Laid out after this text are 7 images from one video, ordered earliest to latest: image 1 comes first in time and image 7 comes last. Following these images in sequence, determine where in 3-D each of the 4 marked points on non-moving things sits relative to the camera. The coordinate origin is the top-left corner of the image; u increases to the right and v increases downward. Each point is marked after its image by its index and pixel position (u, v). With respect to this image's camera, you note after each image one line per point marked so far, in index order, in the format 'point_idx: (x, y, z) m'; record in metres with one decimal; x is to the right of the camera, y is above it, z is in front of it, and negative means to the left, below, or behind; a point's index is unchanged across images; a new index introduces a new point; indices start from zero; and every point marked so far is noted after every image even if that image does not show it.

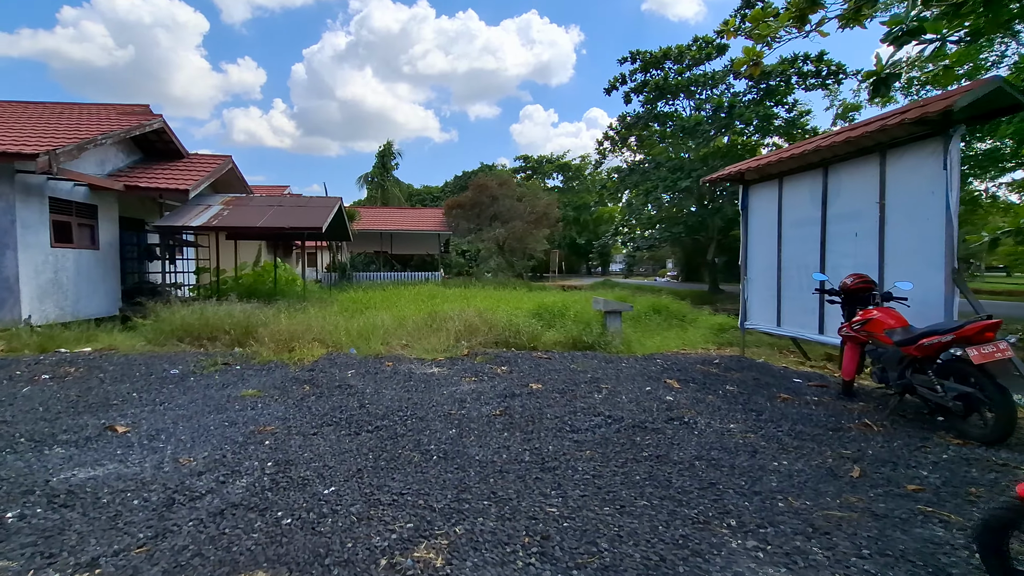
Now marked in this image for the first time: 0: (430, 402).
0: (-0.7, -0.9, +4.2) m
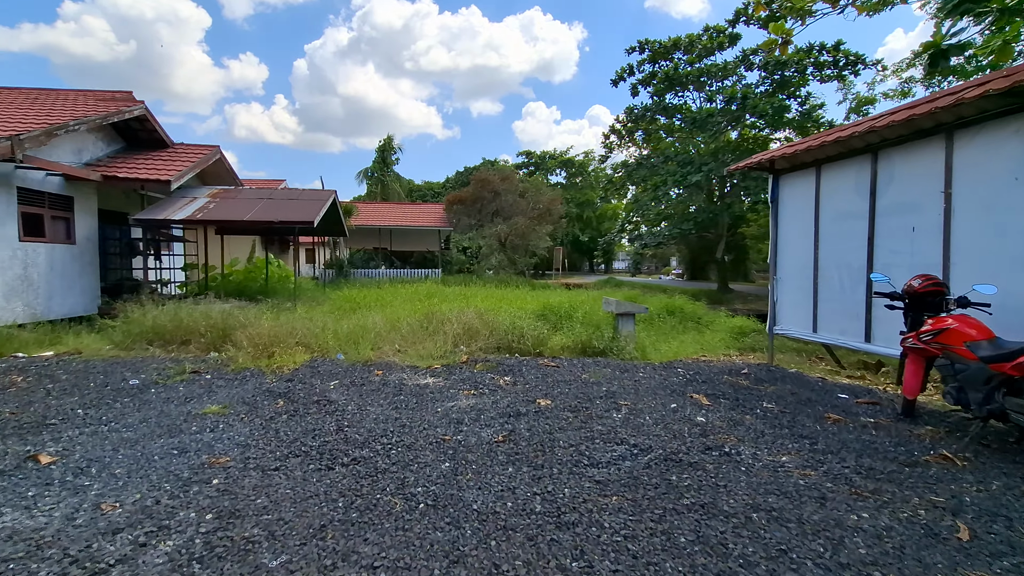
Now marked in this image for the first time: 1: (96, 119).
0: (-0.6, -1.0, +3.6) m
1: (-7.5, +3.1, +9.2) m
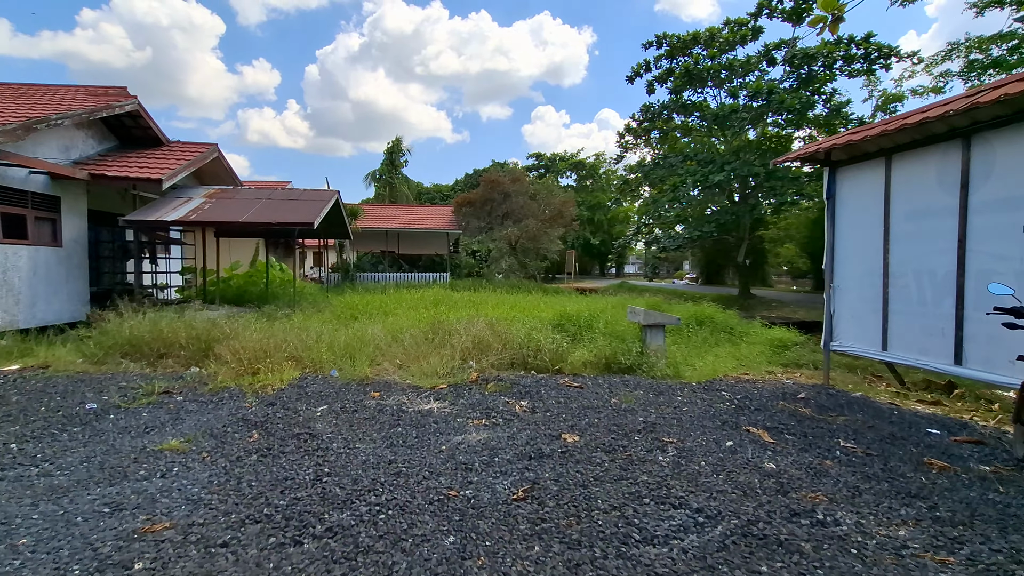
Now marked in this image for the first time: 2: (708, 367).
0: (-0.5, -1.0, +2.9) m
1: (-7.3, +3.0, +8.6) m
2: (+2.3, -0.9, +5.9) m
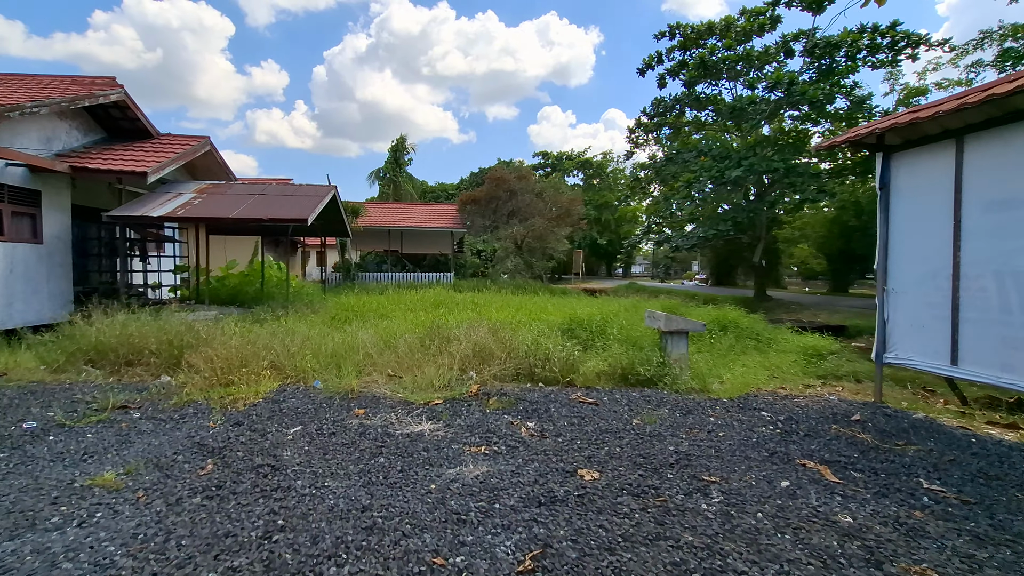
0: (-0.5, -1.0, +2.2) m
1: (-7.2, +3.0, +8.1) m
2: (+2.3, -0.9, +5.3) m
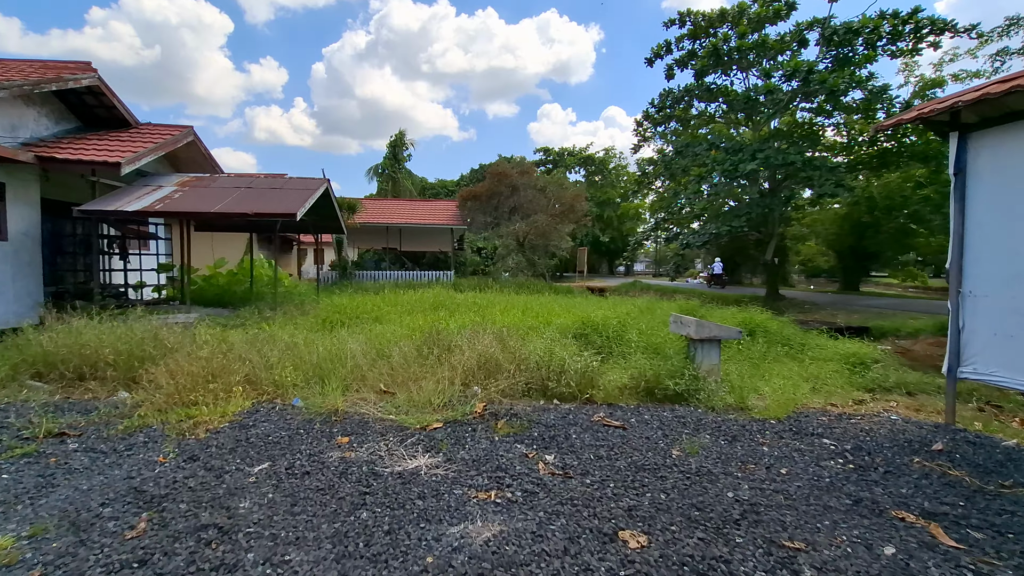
0: (-0.4, -1.1, +1.6) m
1: (-7.1, +3.0, +7.4) m
2: (+2.4, -1.0, +4.6) m
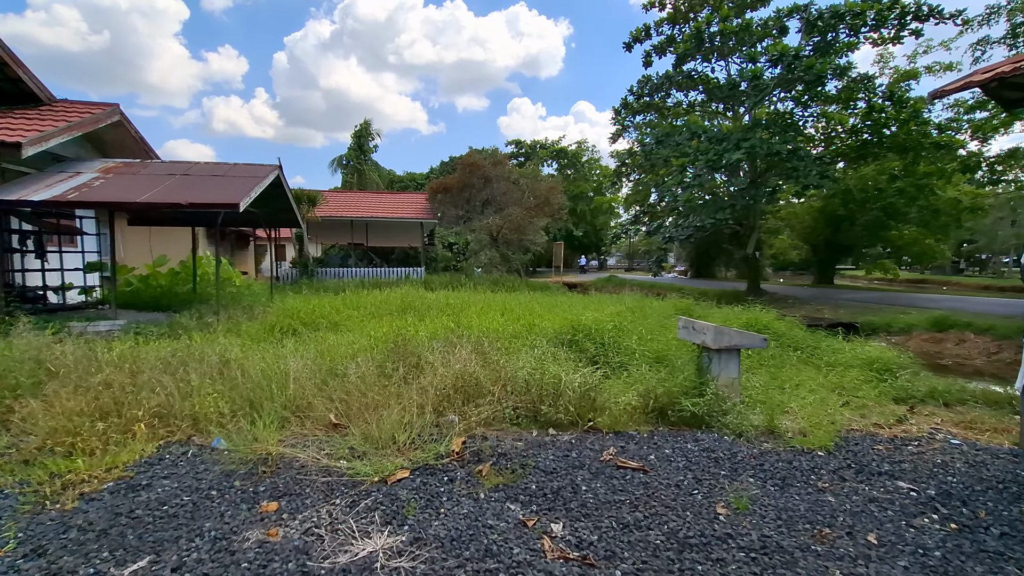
0: (-0.4, -1.1, +0.7) m
1: (-7.4, +2.9, +6.1) m
2: (+2.3, -1.0, +3.9) m
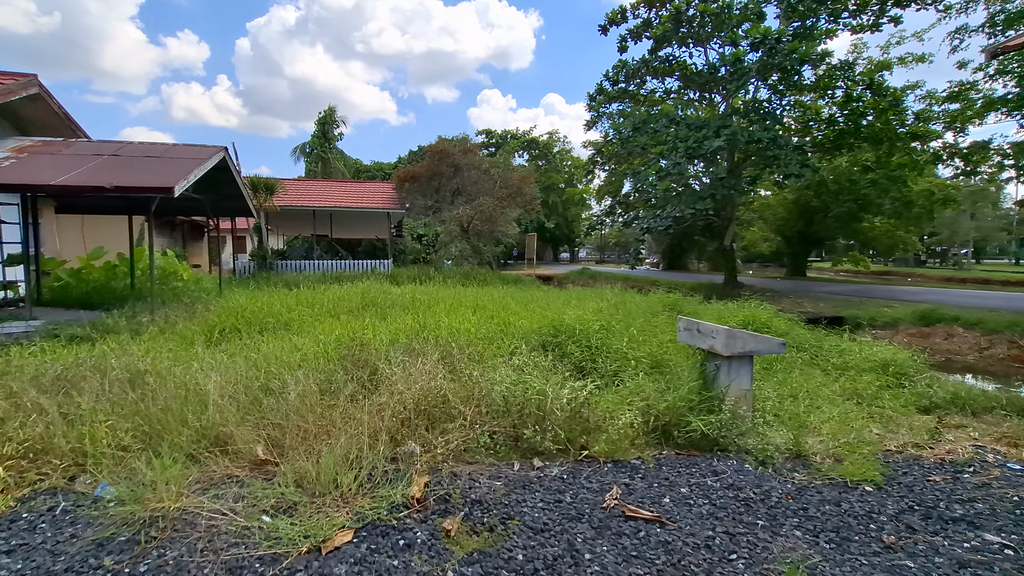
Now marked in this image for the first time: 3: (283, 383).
0: (-0.3, -1.2, 0.0) m
1: (-7.7, +2.9, +4.9) m
2: (+2.1, -0.9, +3.3) m
3: (-1.5, -0.6, +3.4) m
